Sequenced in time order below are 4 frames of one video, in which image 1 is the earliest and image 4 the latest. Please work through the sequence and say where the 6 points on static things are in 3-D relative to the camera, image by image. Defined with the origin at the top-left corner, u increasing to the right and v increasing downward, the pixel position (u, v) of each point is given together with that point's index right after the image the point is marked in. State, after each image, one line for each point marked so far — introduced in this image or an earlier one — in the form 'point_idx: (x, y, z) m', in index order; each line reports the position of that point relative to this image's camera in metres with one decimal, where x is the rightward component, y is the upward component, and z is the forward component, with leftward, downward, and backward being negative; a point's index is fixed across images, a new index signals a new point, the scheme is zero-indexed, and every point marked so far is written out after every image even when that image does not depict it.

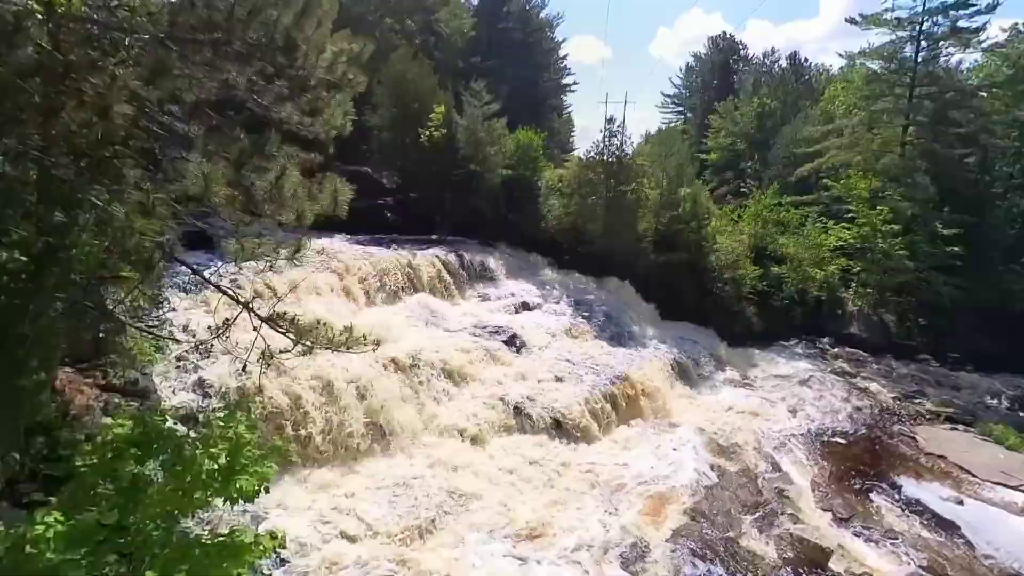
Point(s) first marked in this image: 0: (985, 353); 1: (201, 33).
0: (+14.7, -2.0, +20.8) m
1: (-2.2, +1.8, +4.5) m
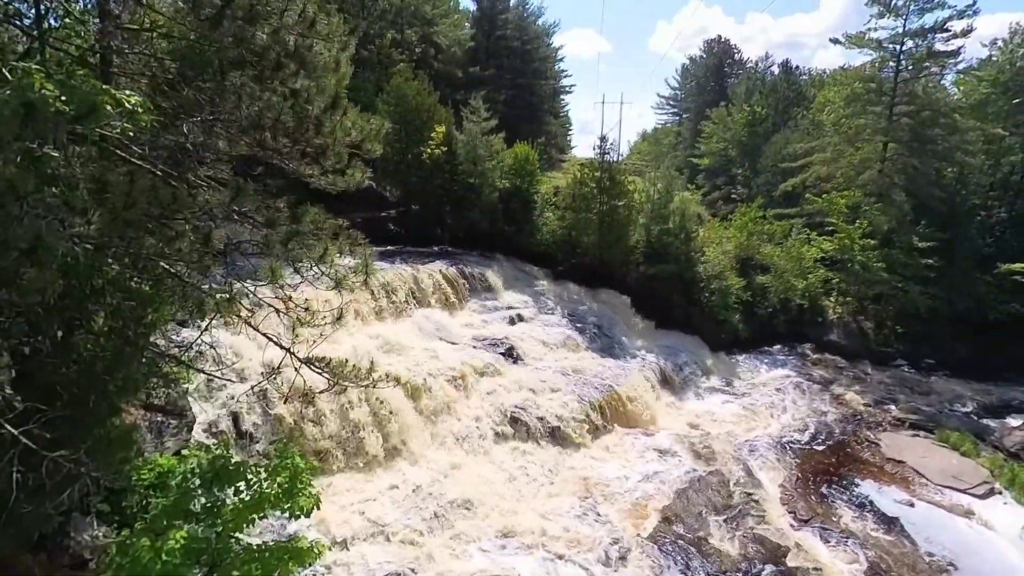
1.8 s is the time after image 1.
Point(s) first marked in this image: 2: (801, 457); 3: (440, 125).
0: (+15.2, -2.3, +21.4) m
1: (-2.4, +1.4, +5.8) m
2: (+5.8, -3.4, +12.5) m
3: (-2.2, +5.0, +19.3) m
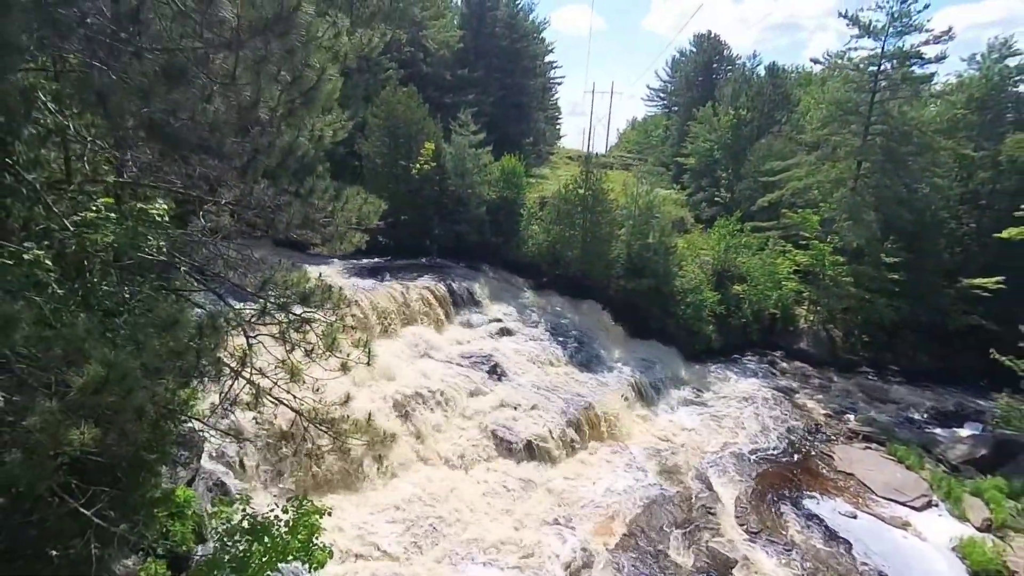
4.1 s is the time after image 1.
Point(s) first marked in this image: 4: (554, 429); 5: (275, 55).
0: (+14.7, -2.8, +22.7) m
1: (-2.6, +0.7, +6.7) m
2: (+5.4, -4.0, +13.6) m
3: (-2.6, +4.7, +20.1) m
4: (+0.8, -2.8, +12.3) m
5: (-2.2, +2.1, +5.7) m
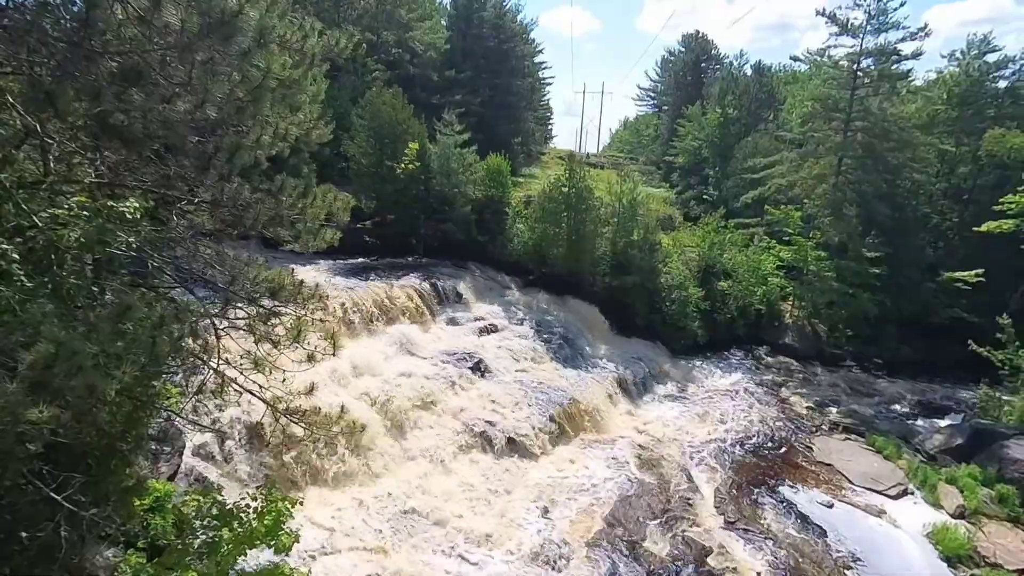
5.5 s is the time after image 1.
0: (+14.2, -2.6, +23.0) m
1: (-2.9, +0.8, +6.8) m
2: (+5.1, -3.9, +13.9) m
3: (-3.1, +4.8, +20.3) m
4: (+0.4, -2.7, +12.5) m
5: (-2.6, +2.2, +5.8) m
